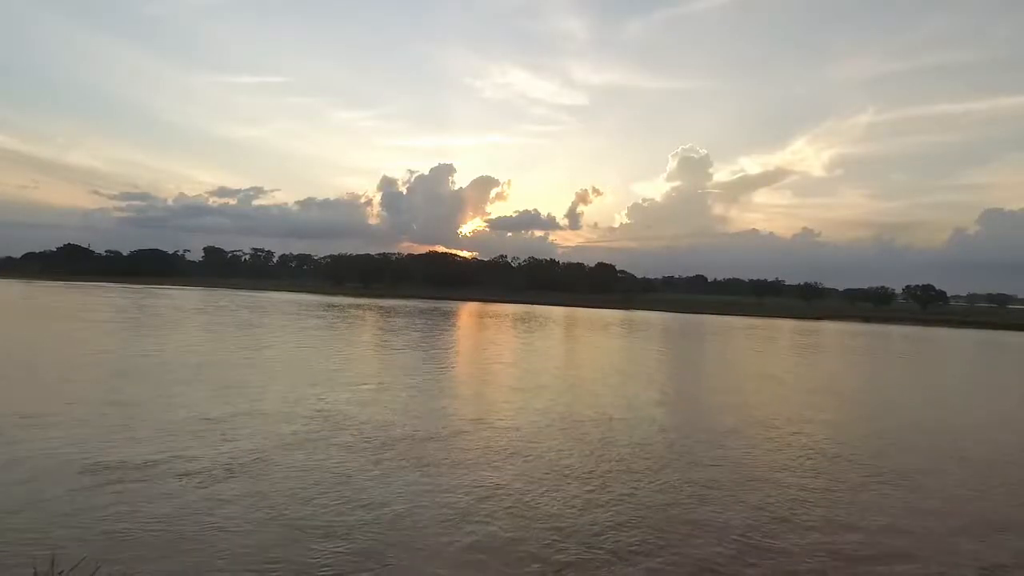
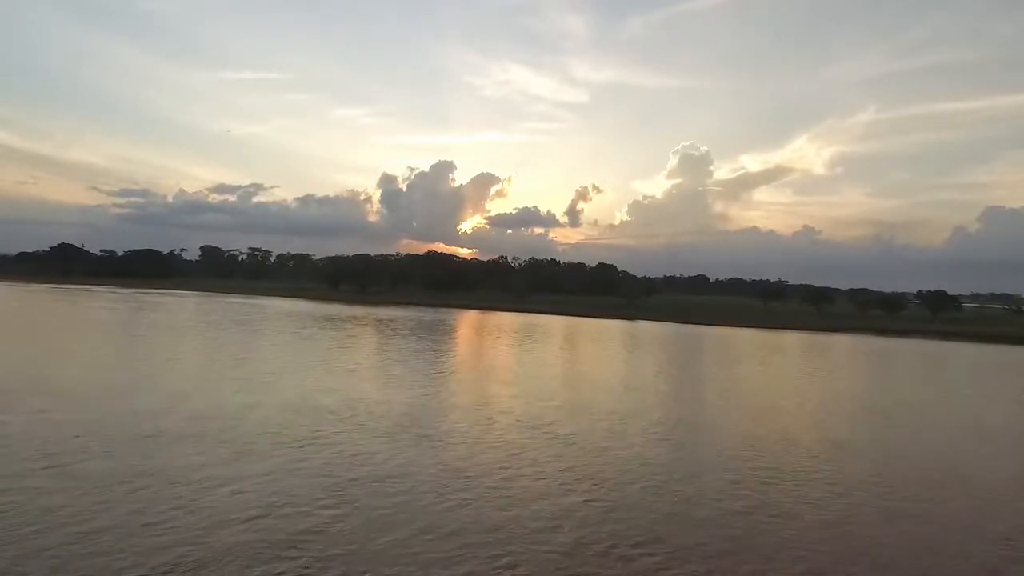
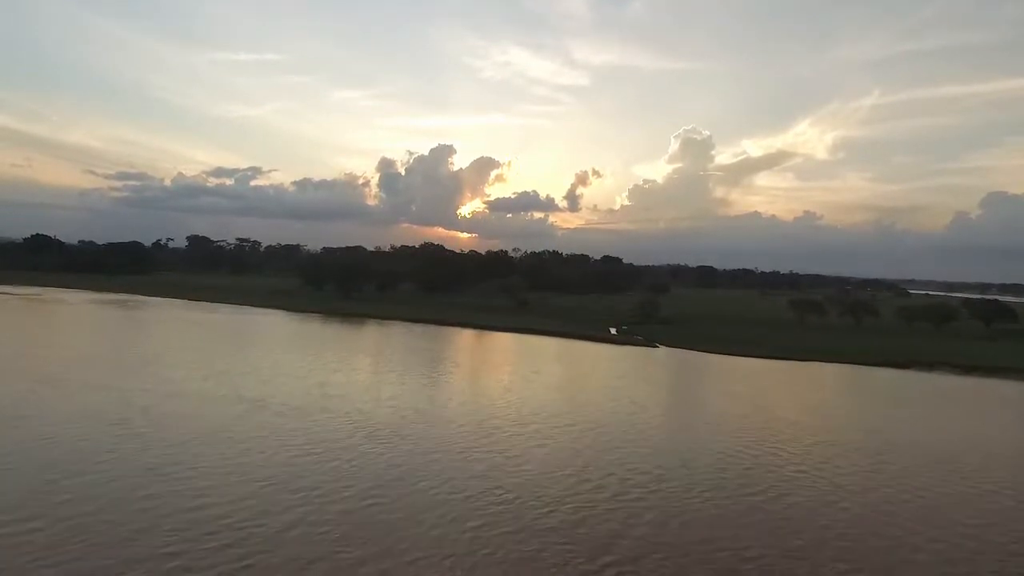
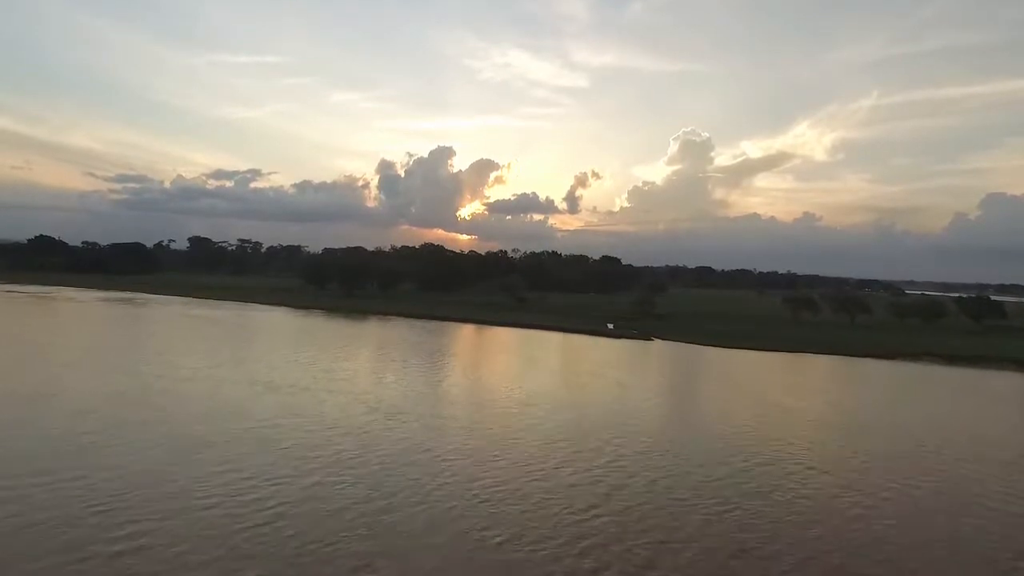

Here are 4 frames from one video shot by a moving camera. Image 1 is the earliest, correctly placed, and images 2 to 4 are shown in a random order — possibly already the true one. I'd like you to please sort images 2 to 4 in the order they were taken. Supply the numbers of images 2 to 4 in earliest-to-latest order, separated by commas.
2, 4, 3
